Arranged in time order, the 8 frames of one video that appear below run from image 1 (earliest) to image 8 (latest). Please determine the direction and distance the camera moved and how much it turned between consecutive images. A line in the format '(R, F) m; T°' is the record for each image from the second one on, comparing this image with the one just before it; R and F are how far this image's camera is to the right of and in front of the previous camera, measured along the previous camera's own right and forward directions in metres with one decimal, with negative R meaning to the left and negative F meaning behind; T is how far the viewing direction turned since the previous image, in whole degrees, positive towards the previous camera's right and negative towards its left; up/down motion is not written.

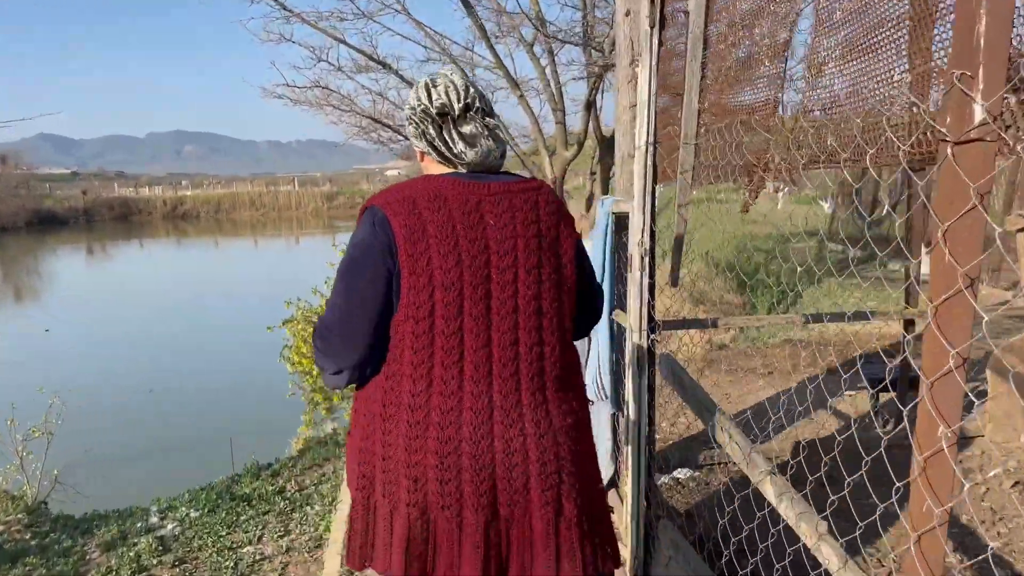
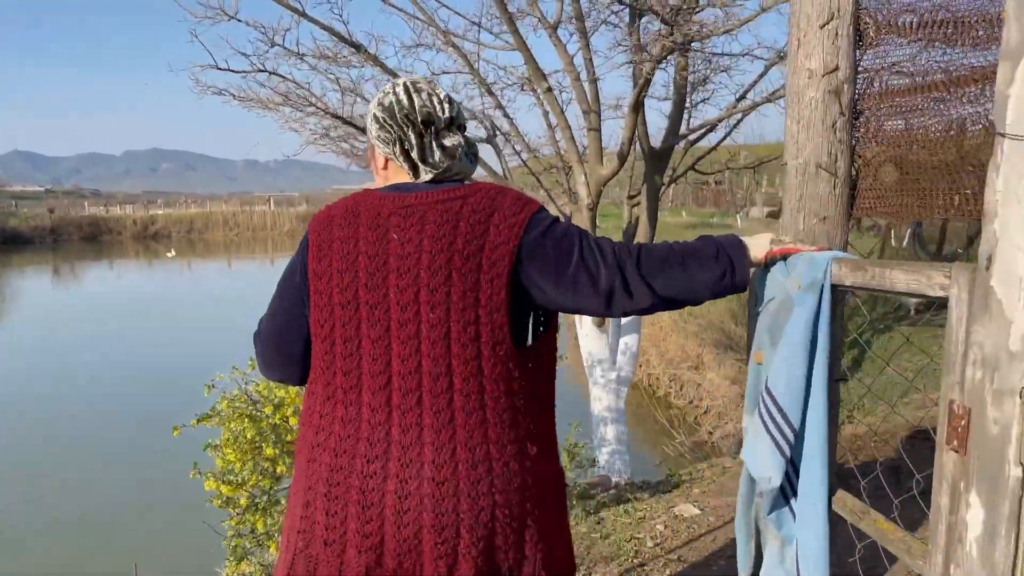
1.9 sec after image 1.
(-0.3, +2.0) m; +2°
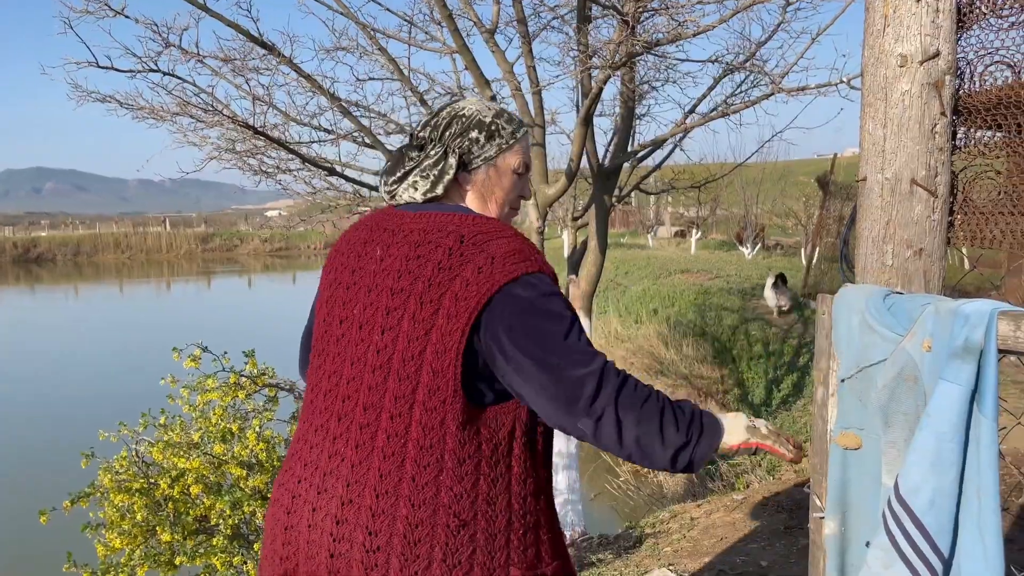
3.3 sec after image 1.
(-0.2, +0.6) m; +6°
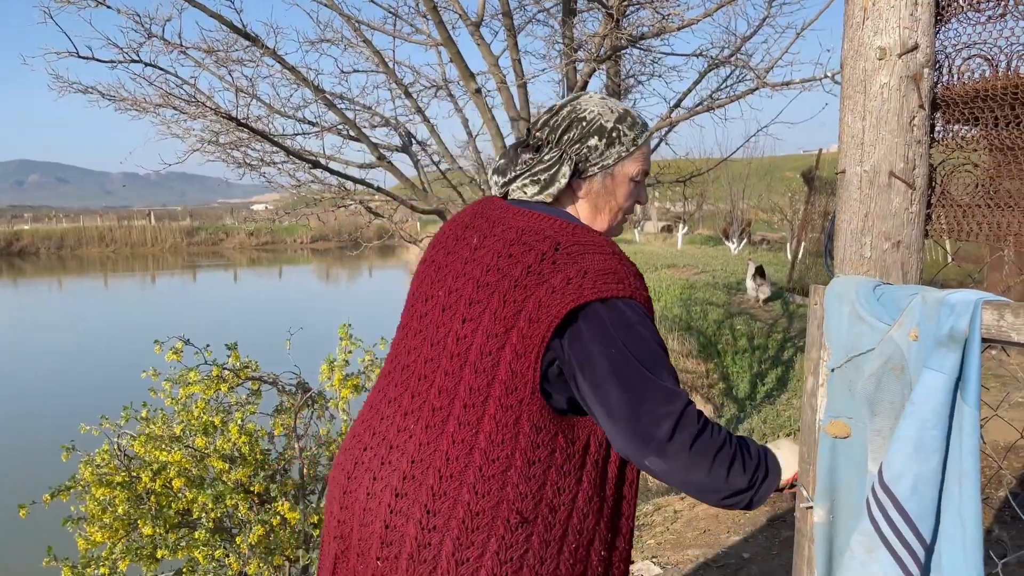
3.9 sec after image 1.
(0.0, 0.0) m; +1°
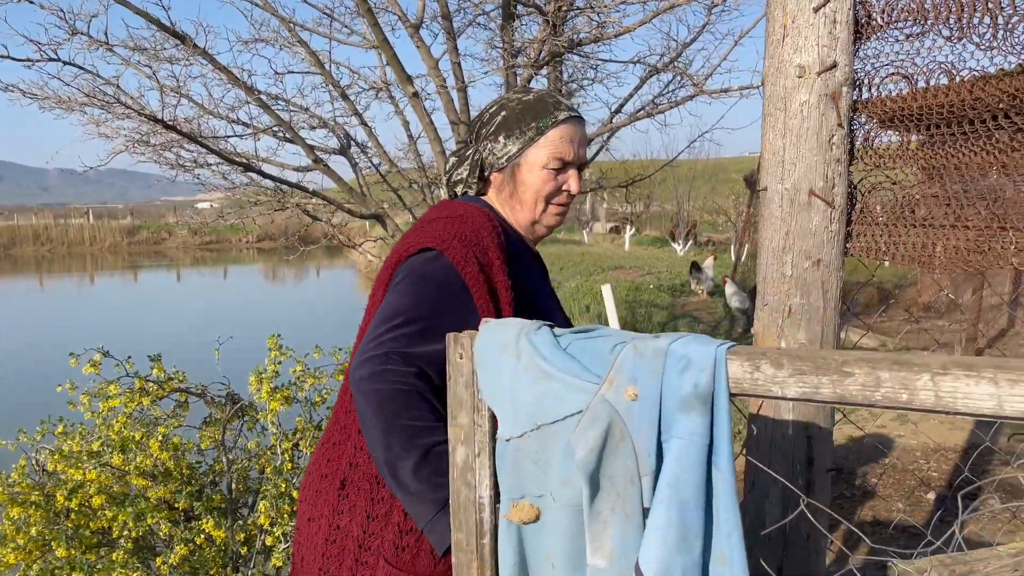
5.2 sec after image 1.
(+0.1, 0.0) m; +3°
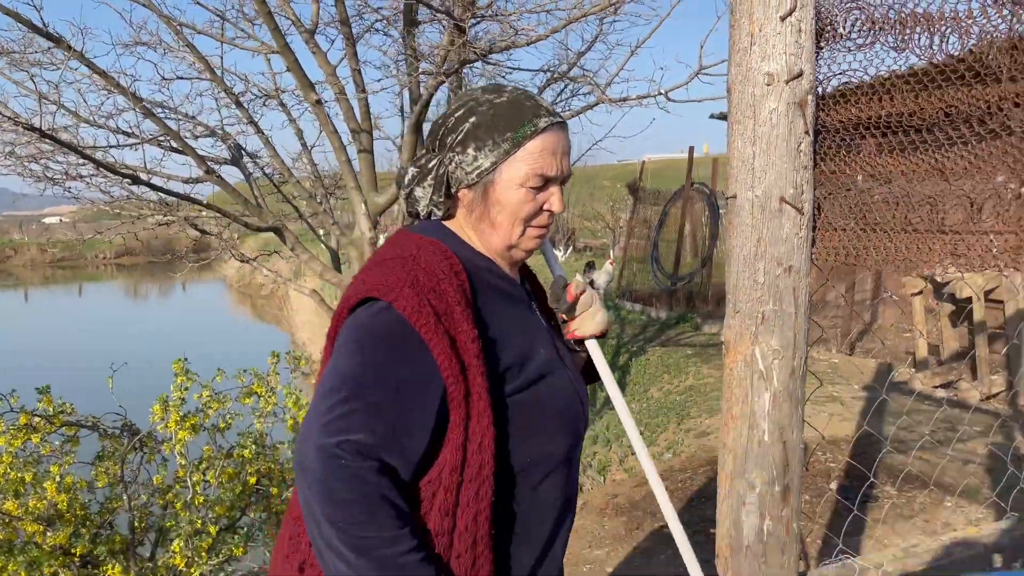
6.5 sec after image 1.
(-0.2, +0.1) m; +8°
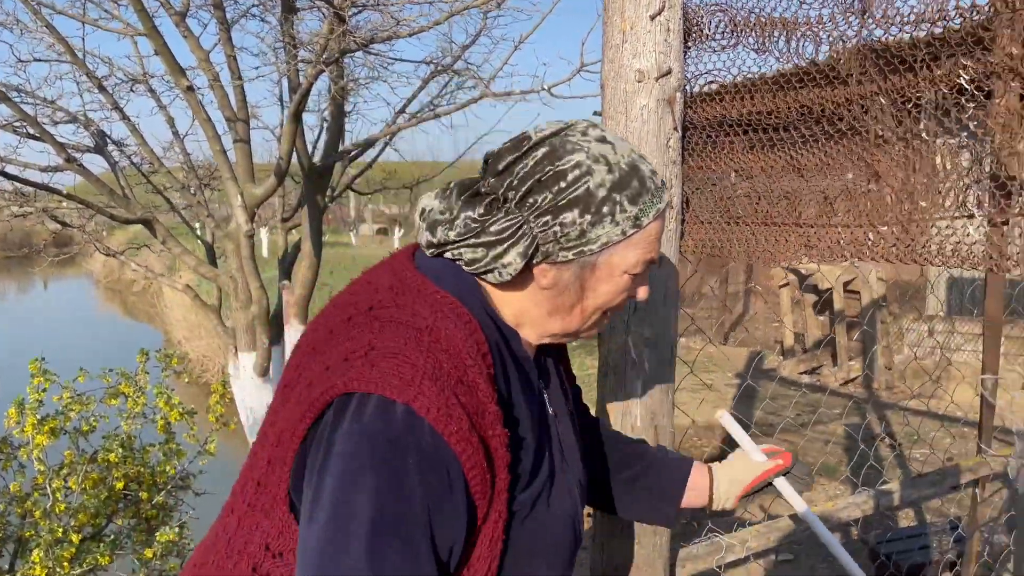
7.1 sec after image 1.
(0.0, 0.0) m; +8°
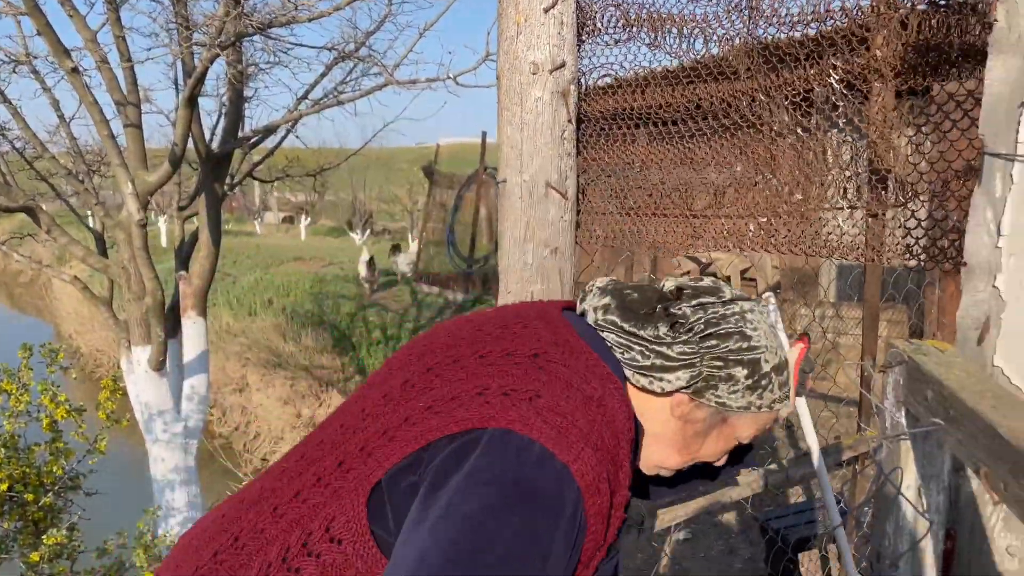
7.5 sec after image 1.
(0.0, 0.0) m; +6°
